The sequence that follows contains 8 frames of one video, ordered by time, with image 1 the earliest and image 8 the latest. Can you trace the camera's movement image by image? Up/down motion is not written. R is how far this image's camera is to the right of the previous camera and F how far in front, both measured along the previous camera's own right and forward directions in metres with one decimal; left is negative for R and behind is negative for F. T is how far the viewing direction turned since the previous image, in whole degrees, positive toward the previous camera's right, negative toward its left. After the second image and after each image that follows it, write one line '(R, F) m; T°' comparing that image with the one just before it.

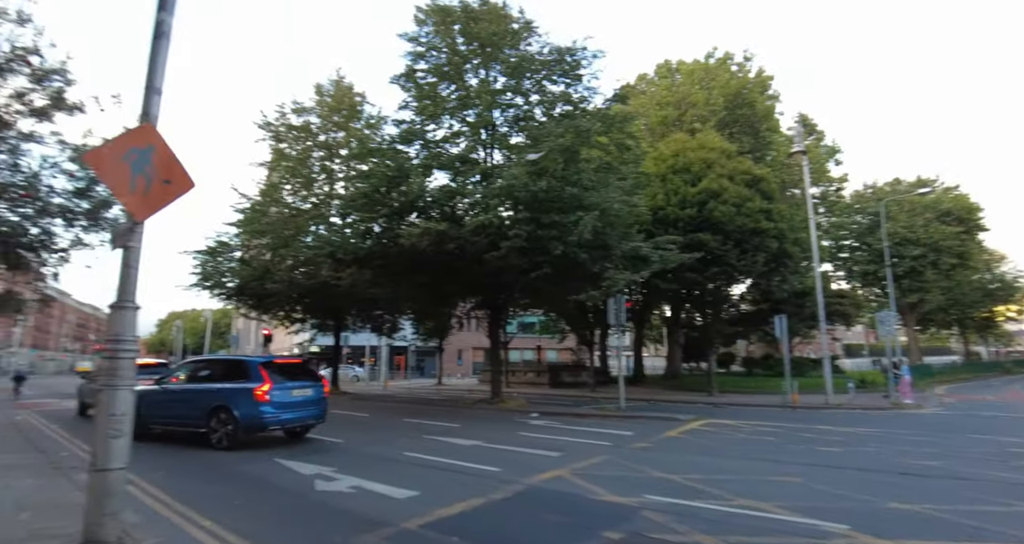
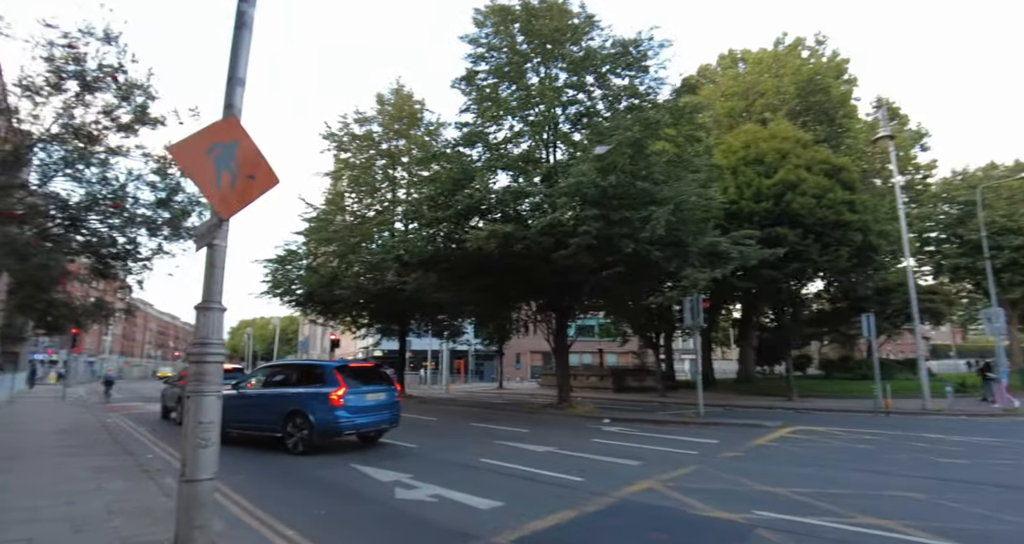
(-0.5, +0.5) m; -6°
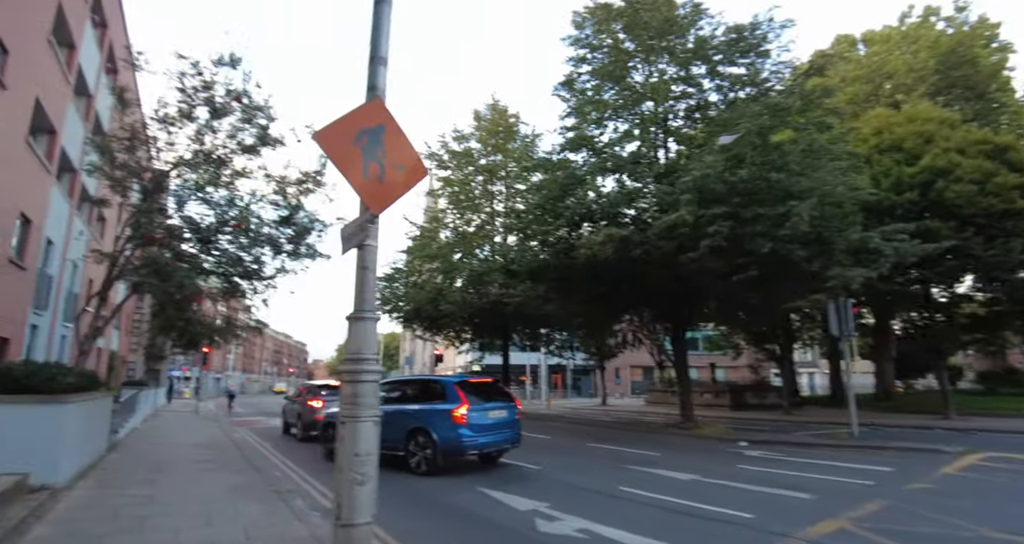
(-0.8, +0.8) m; -9°
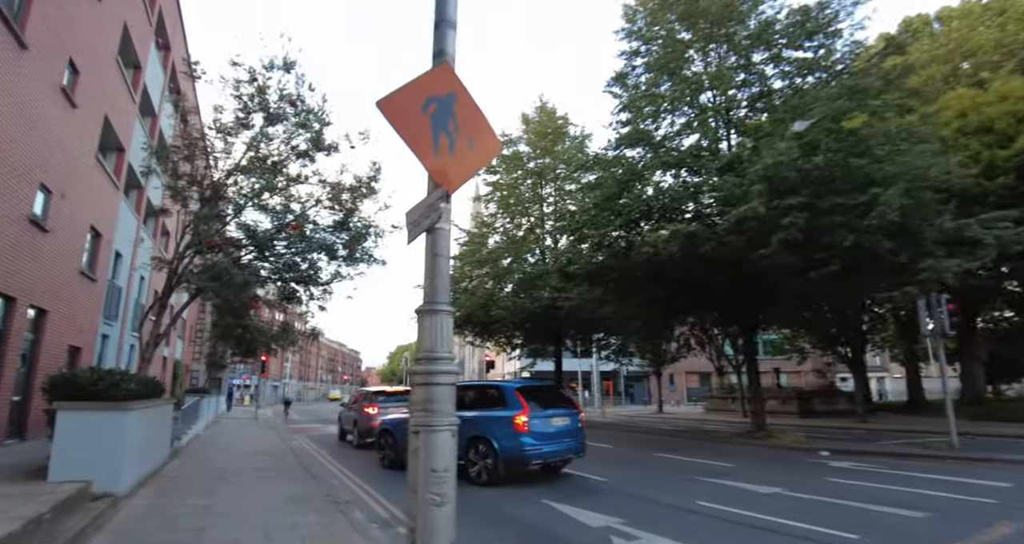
(-0.3, +0.5) m; -5°
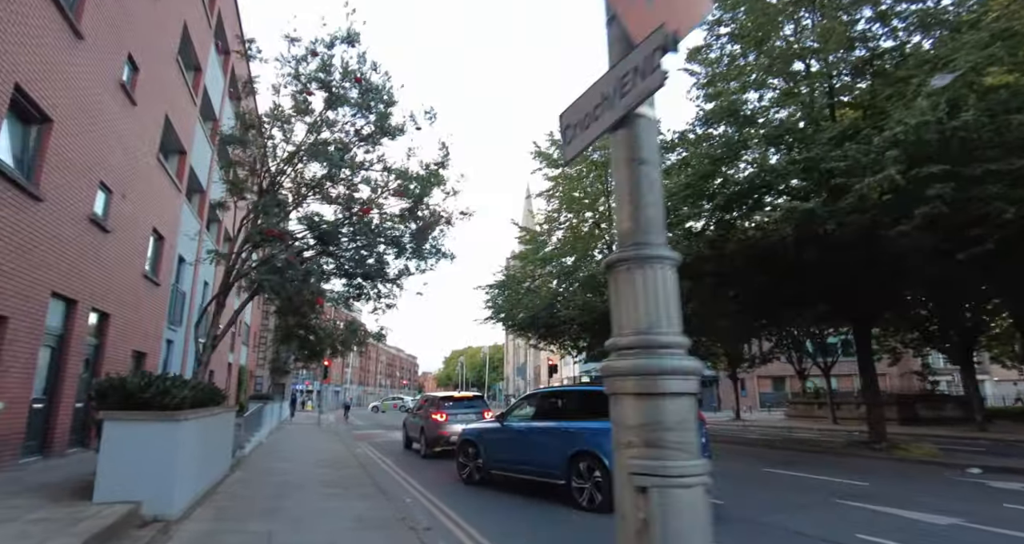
(-0.7, +1.4) m; -5°
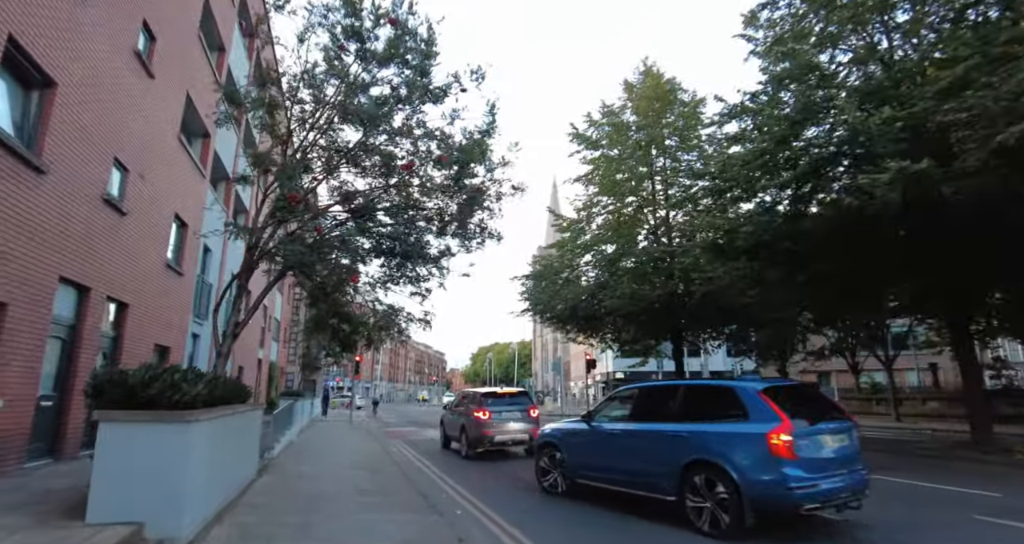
(-0.6, +1.4) m; -3°
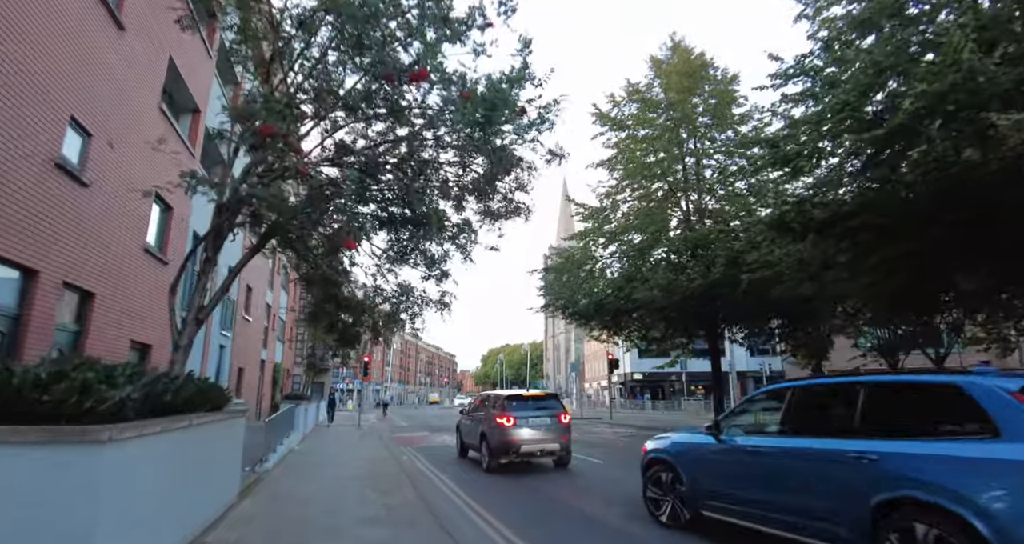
(-0.4, +1.8) m; -1°
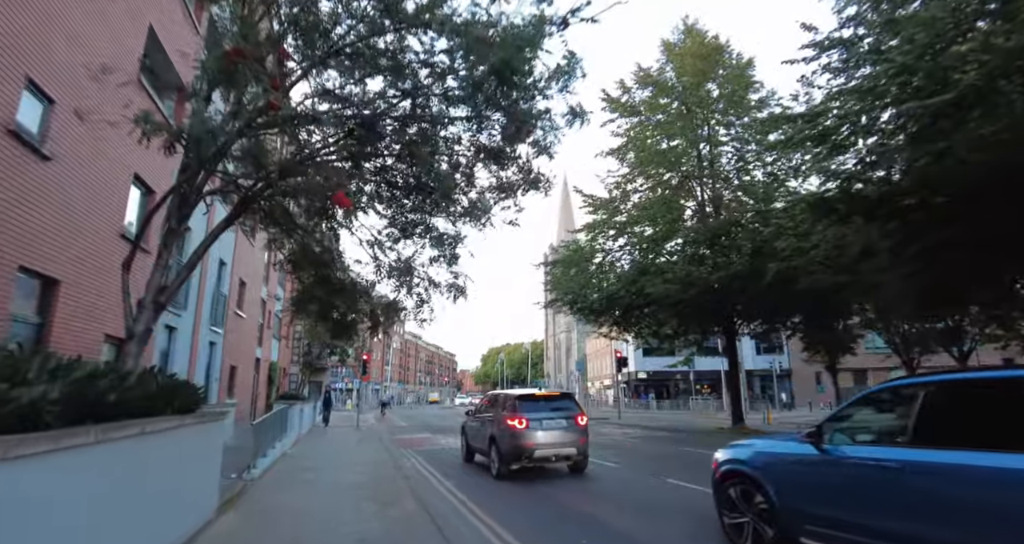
(-0.3, +1.0) m; 0°
